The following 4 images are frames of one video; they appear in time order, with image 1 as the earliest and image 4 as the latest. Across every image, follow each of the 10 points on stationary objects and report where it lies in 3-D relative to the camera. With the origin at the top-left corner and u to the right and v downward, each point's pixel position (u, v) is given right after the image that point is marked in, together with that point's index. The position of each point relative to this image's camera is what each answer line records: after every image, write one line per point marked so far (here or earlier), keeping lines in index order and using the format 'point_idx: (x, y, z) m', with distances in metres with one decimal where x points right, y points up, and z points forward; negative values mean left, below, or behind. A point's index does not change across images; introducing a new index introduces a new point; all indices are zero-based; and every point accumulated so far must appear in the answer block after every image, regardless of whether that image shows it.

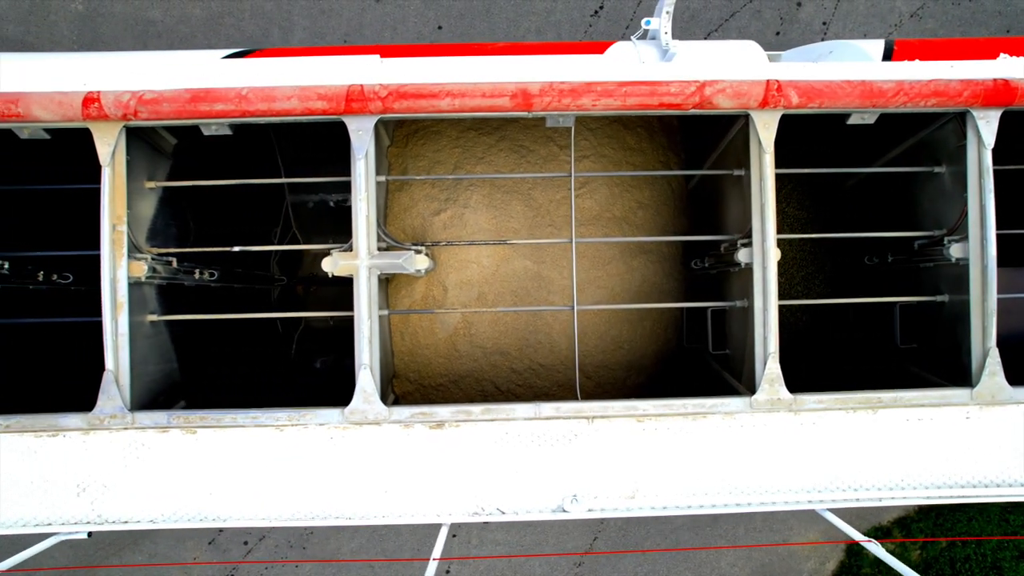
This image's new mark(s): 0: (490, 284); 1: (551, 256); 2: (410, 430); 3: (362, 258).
0: (-0.2, 0.0, +2.6) m
1: (+0.3, +0.3, +2.7) m
2: (-0.7, -0.9, +2.2) m
3: (-0.9, +0.2, +2.2) m
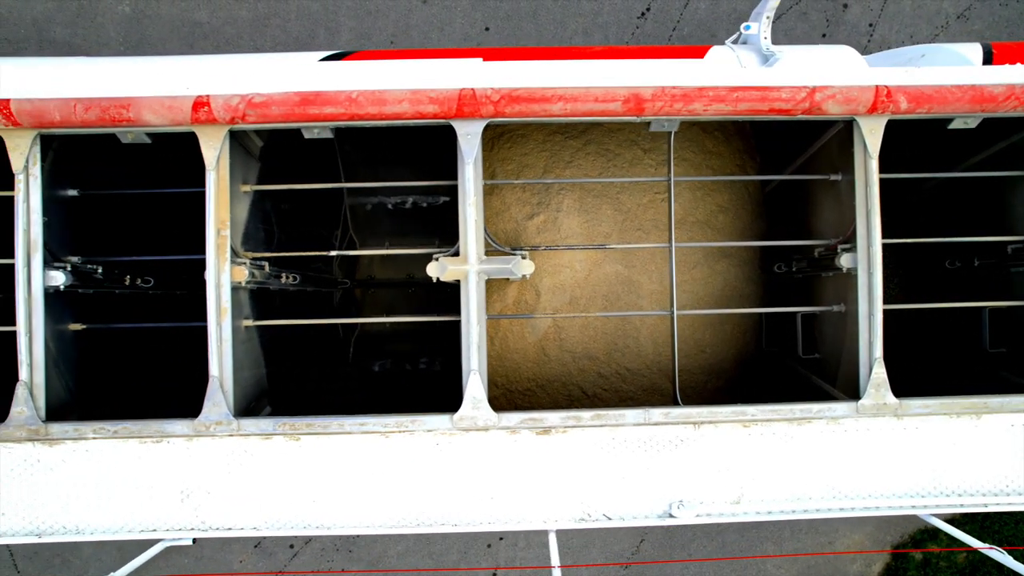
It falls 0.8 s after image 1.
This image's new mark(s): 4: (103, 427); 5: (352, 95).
0: (+0.5, 0.0, +2.6) m
1: (+1.0, +0.2, +2.7) m
2: (0.0, -1.0, +2.2) m
3: (-0.2, +0.2, +2.2) m
4: (-2.6, -0.9, +2.2) m
5: (-1.0, +1.2, +2.1) m
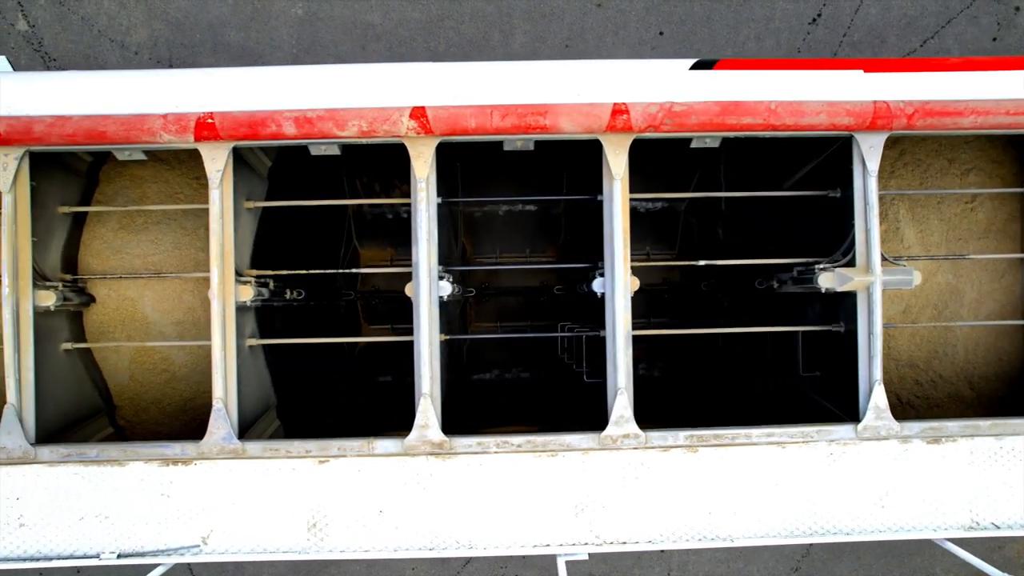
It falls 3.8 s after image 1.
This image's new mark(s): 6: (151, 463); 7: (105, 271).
0: (+3.1, -0.1, +2.6) m
1: (+3.6, +0.1, +2.7) m
2: (+2.6, -1.0, +2.2) m
3: (+2.3, +0.1, +2.2) m
4: (-0.1, -1.0, +2.2) m
5: (+1.6, +1.1, +2.1) m
6: (-2.3, -1.1, +2.2) m
7: (-3.0, +0.1, +2.5) m
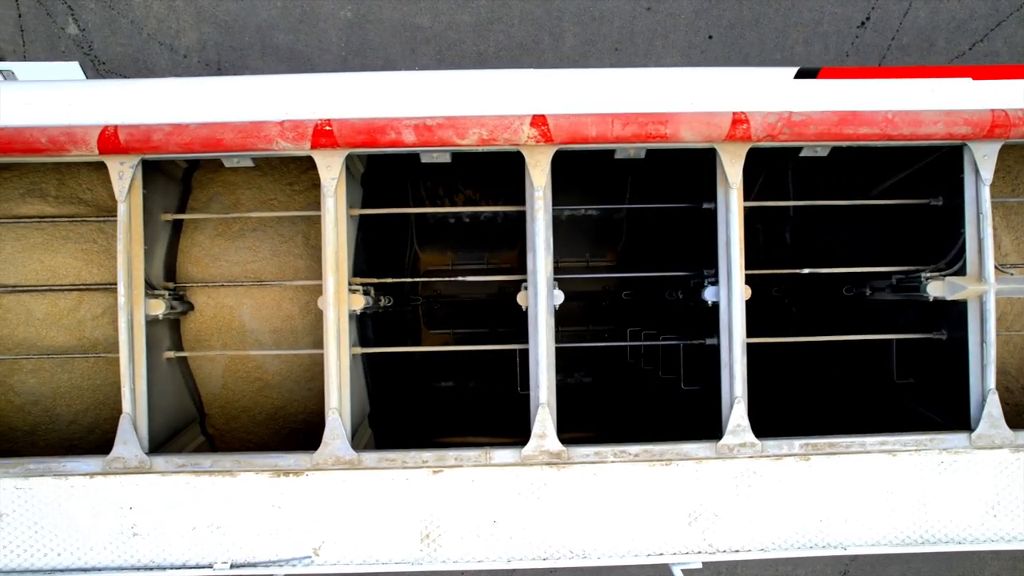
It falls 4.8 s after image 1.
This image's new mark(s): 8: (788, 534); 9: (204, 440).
0: (+3.8, -0.1, +2.6) m
1: (+4.3, +0.1, +2.7) m
2: (+3.3, -1.1, +2.2) m
3: (+3.0, 0.0, +2.2) m
4: (+0.7, -1.0, +2.2) m
5: (+2.3, +1.1, +2.1) m
6: (-1.6, -1.2, +2.2) m
7: (-2.2, +0.1, +2.5) m
8: (+1.8, -1.6, +2.2) m
9: (-2.3, -1.1, +2.6) m
